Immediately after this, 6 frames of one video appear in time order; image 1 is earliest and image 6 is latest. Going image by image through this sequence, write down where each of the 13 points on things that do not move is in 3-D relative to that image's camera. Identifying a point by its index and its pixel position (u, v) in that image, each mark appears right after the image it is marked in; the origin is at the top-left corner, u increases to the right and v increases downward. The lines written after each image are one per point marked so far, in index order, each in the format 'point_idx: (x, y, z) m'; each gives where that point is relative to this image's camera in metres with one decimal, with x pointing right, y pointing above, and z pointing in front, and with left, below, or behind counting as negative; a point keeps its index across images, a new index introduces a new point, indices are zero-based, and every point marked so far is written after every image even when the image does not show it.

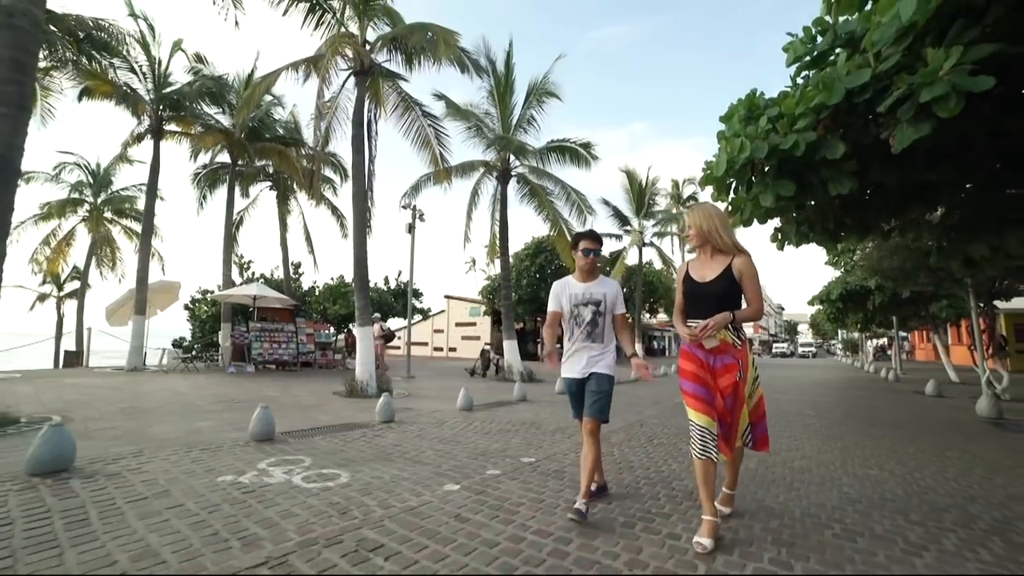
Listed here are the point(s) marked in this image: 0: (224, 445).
0: (-3.1, -1.7, +6.0) m
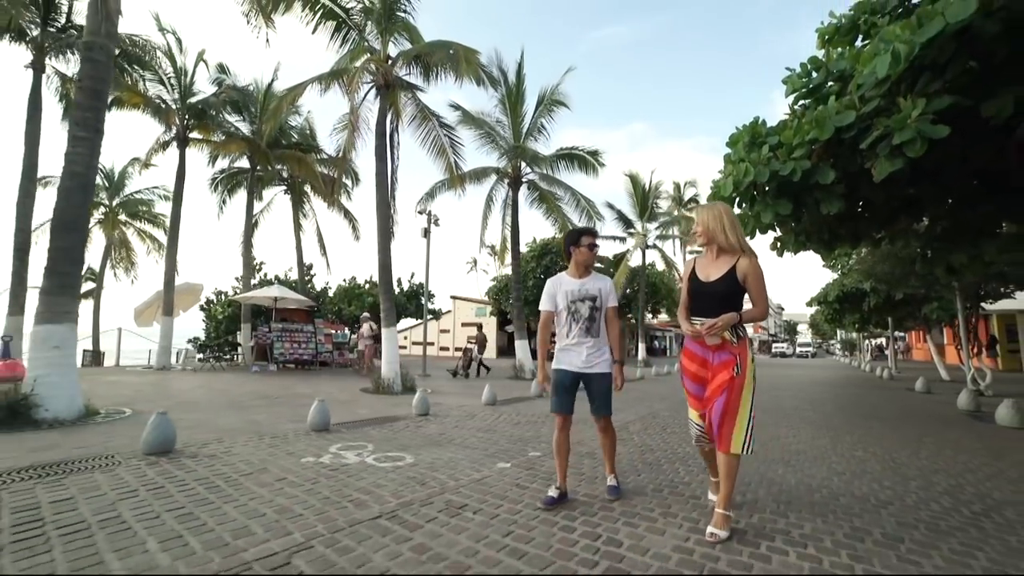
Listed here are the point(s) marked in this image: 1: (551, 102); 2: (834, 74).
0: (-2.7, -1.8, +6.9) m
1: (+1.4, +6.6, +19.7) m
2: (+3.7, +2.5, +6.5) m
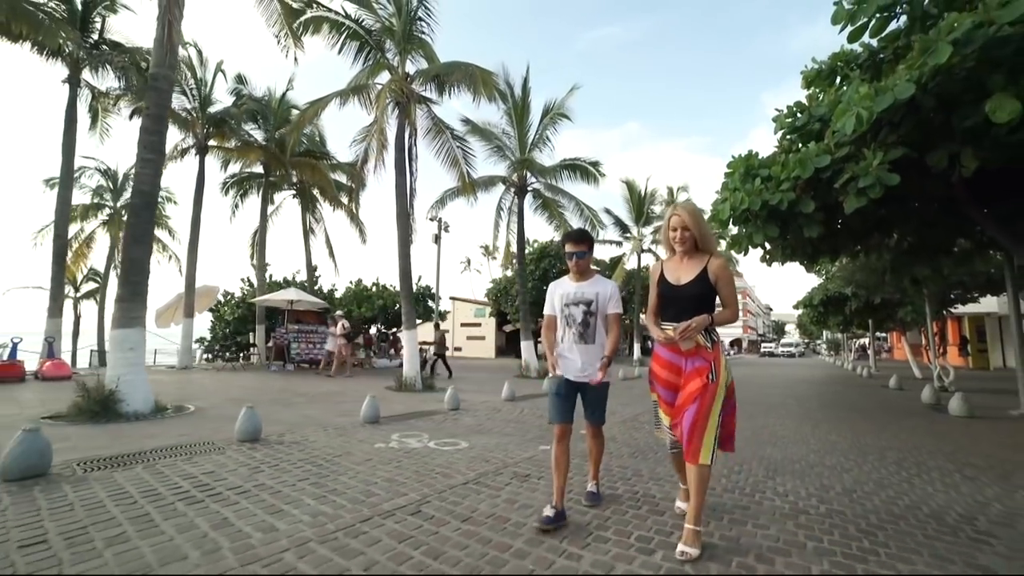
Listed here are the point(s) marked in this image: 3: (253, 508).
0: (-2.3, -1.9, +7.9) m
1: (+1.6, +6.5, +20.8) m
2: (+4.1, +2.3, +7.6) m
3: (-1.8, -1.5, +3.9) m
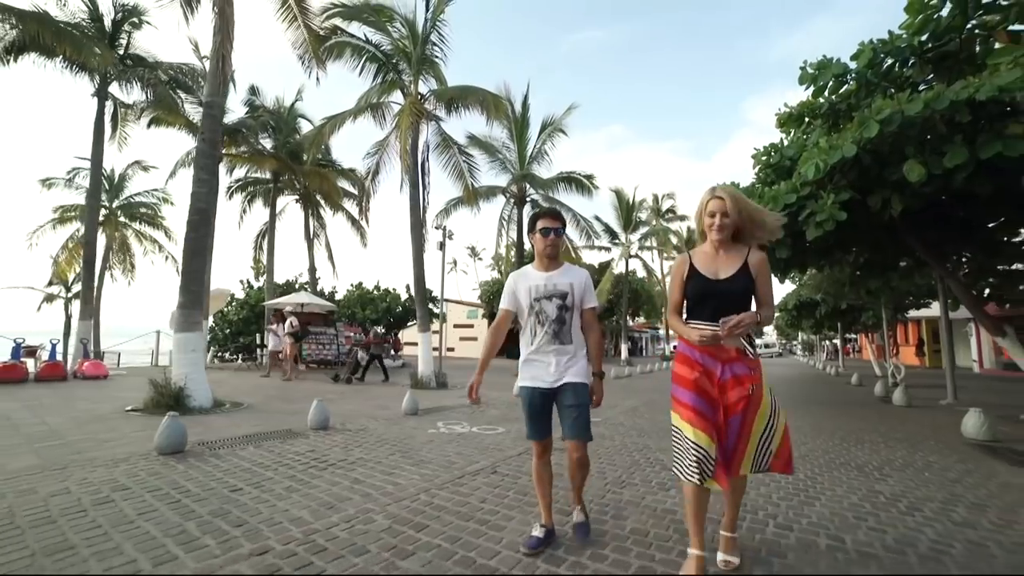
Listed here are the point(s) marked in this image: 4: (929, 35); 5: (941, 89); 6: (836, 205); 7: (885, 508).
0: (-2.0, -2.1, +9.3) m
1: (+1.6, +6.3, +22.3) m
2: (+4.5, +2.1, +9.2) m
3: (-1.3, -1.7, +5.3) m
4: (+5.1, +3.1, +6.9) m
5: (+4.5, +2.2, +6.0) m
6: (+4.3, +1.1, +7.4) m
7: (+2.4, -1.4, +3.7) m
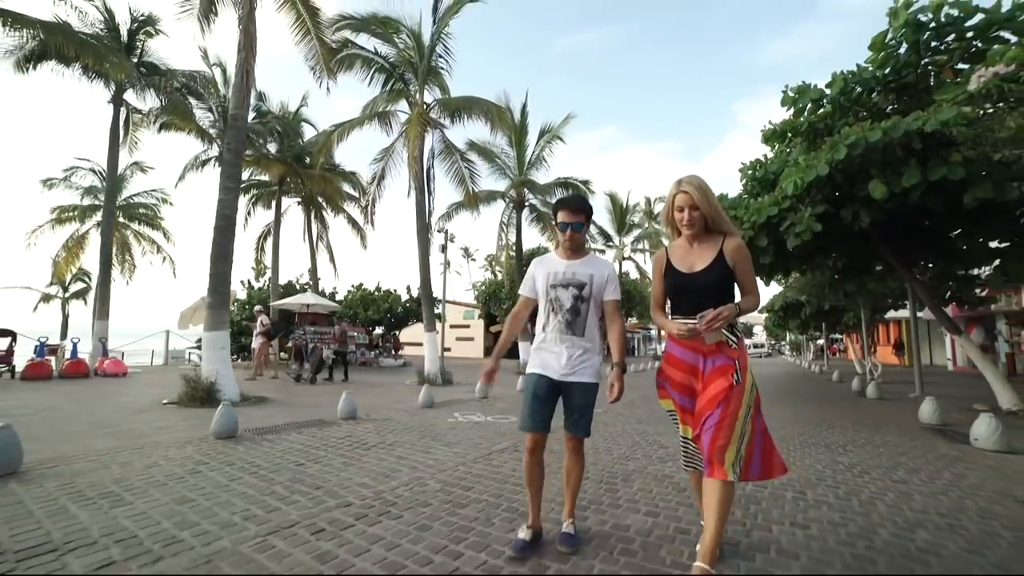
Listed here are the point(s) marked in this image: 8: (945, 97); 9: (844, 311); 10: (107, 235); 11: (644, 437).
0: (-1.8, -2.2, +10.1) m
1: (+1.6, +6.2, +23.1) m
2: (+4.7, +2.0, +10.1) m
3: (-1.1, -1.8, +6.1) m
4: (+5.3, +3.0, +7.8) m
5: (+4.8, +2.1, +6.9) m
6: (+4.5, +1.0, +8.3) m
7: (+2.7, -1.5, +4.6) m
8: (+5.2, +2.3, +6.9) m
9: (+11.1, -0.8, +18.8) m
10: (-13.1, +1.7, +18.2) m
11: (+1.6, -1.9, +7.1) m
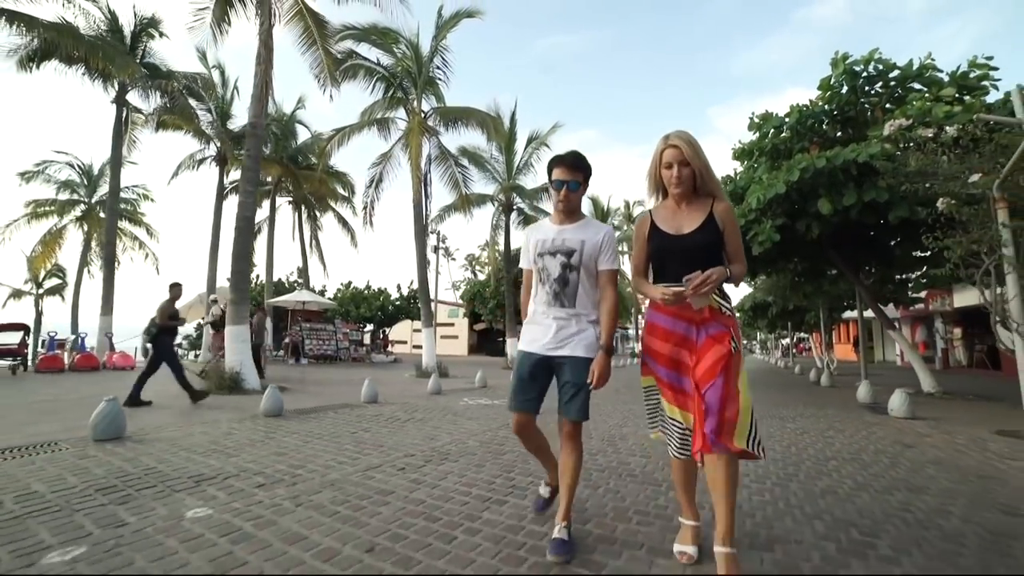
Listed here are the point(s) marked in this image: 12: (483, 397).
0: (-1.8, -2.2, +11.3) m
1: (+1.1, +6.2, +24.4) m
2: (+4.7, +2.0, +11.6) m
3: (-1.0, -1.8, +7.3) m
4: (+5.4, +3.0, +9.2) m
5: (+4.9, +2.1, +8.4) m
6: (+4.6, +1.0, +9.8) m
7: (+2.9, -1.5, +5.9) m
8: (+5.4, +2.3, +8.3) m
9: (+10.8, -0.8, +20.5) m
10: (-13.4, +1.8, +18.8) m
11: (+1.7, -1.9, +8.4) m
12: (-0.6, -2.1, +11.1) m
